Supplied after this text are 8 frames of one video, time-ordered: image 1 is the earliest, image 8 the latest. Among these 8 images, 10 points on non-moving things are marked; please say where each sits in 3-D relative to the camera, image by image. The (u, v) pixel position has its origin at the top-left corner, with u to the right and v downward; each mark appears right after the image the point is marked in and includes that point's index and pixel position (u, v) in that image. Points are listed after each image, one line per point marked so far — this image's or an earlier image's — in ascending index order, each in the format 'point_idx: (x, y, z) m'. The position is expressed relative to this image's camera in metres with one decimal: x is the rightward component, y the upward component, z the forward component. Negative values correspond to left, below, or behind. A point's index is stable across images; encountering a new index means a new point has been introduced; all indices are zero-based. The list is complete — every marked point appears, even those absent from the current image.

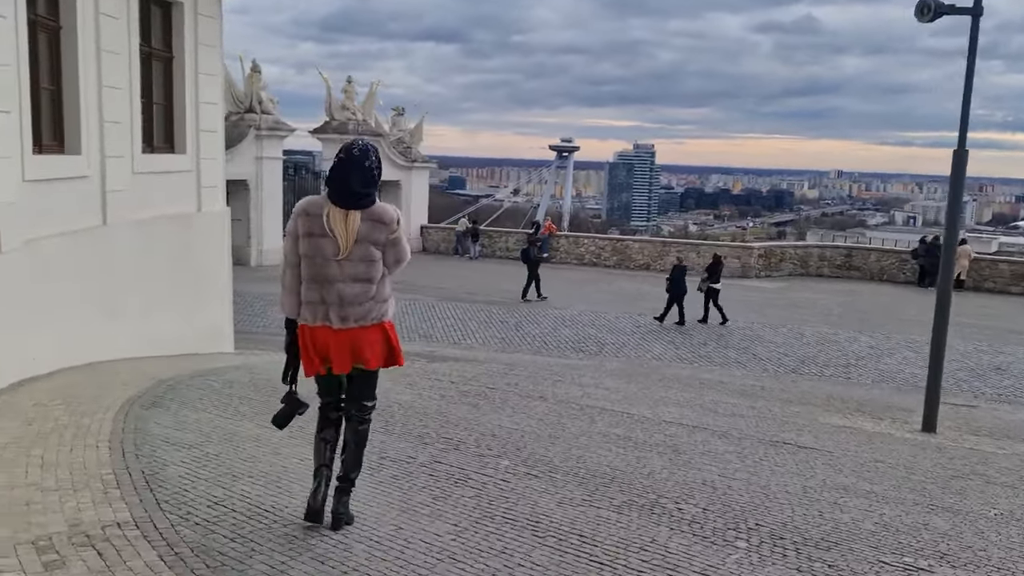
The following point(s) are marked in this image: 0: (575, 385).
0: (+0.7, -1.1, +10.1) m
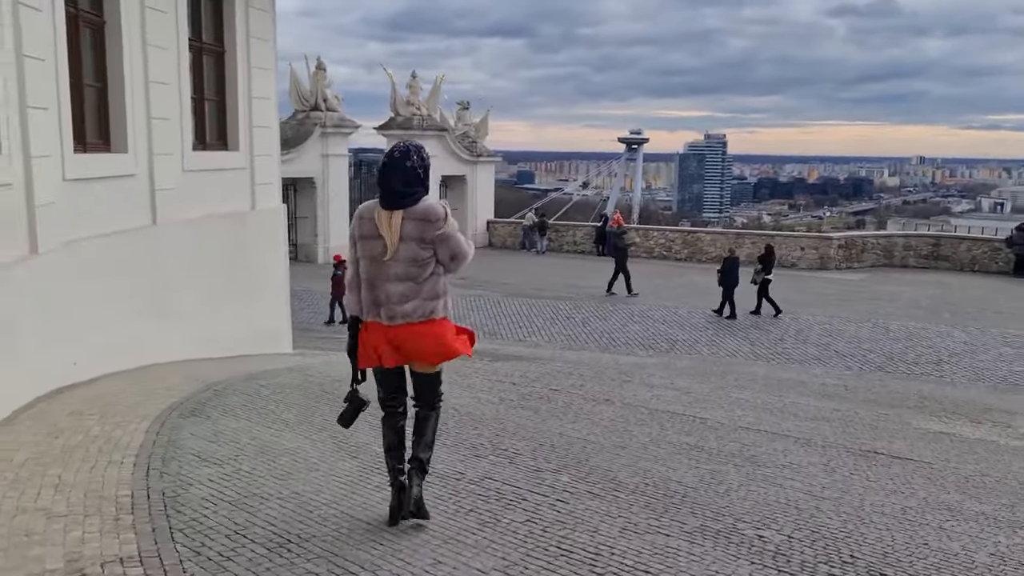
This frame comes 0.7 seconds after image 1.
0: (+1.4, -1.1, +9.6) m
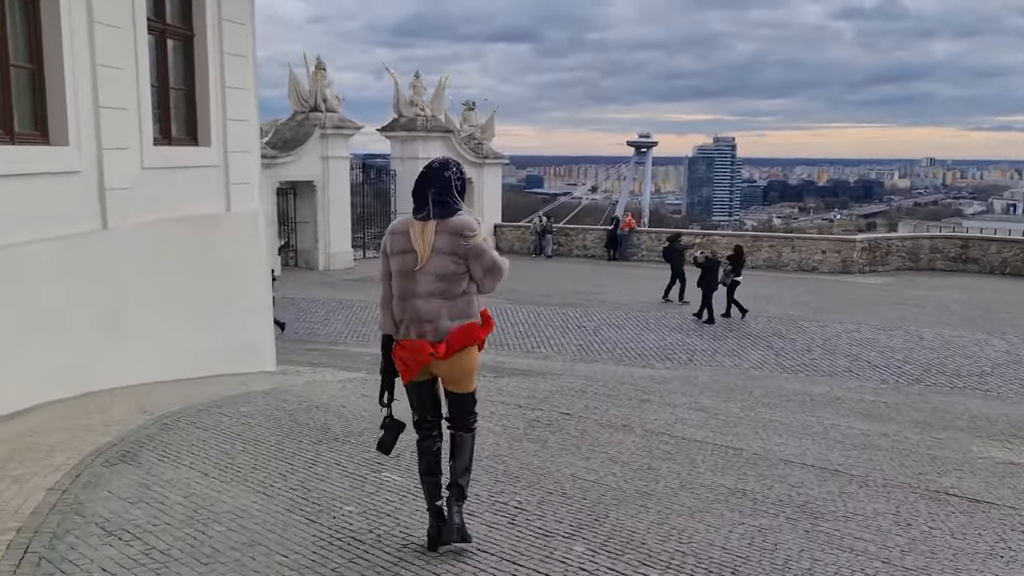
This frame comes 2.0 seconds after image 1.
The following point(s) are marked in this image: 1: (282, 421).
0: (+1.5, -1.2, +8.6) m
1: (-1.5, -0.9, +5.8) m
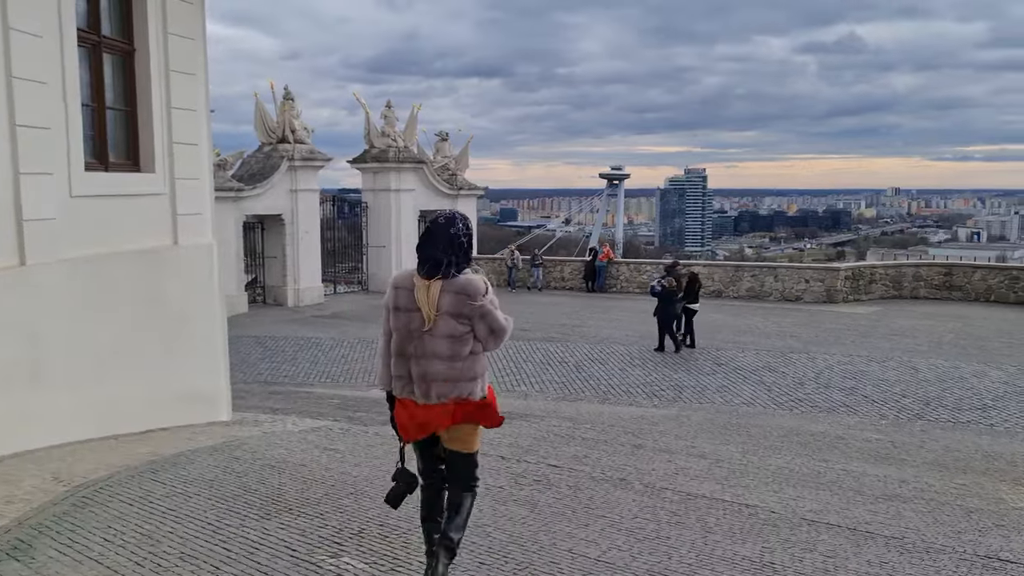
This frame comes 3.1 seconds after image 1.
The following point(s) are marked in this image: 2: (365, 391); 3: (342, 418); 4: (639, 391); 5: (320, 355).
0: (+1.3, -1.5, +7.9) m
1: (-1.6, -1.1, +5.0) m
2: (-2.3, -1.6, +13.7) m
3: (-1.8, -1.4, +9.3) m
4: (+1.9, -1.6, +13.3) m
5: (-3.8, -1.3, +17.1) m
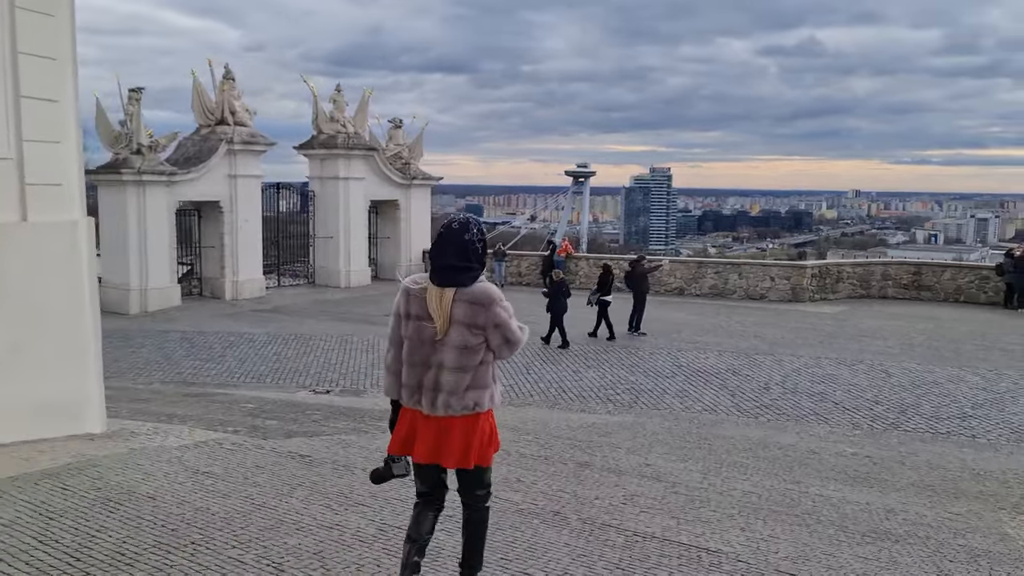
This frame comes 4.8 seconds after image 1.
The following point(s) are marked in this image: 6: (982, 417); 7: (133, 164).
0: (+0.7, -1.4, +6.7) m
1: (-2.1, -1.1, +3.7) m
2: (-3.1, -1.5, +12.4) m
3: (-2.5, -1.3, +8.0) m
4: (+1.1, -1.5, +12.2) m
5: (-4.8, -1.2, +15.7) m
6: (+5.9, -1.6, +10.9) m
7: (-8.6, +2.8, +19.7) m
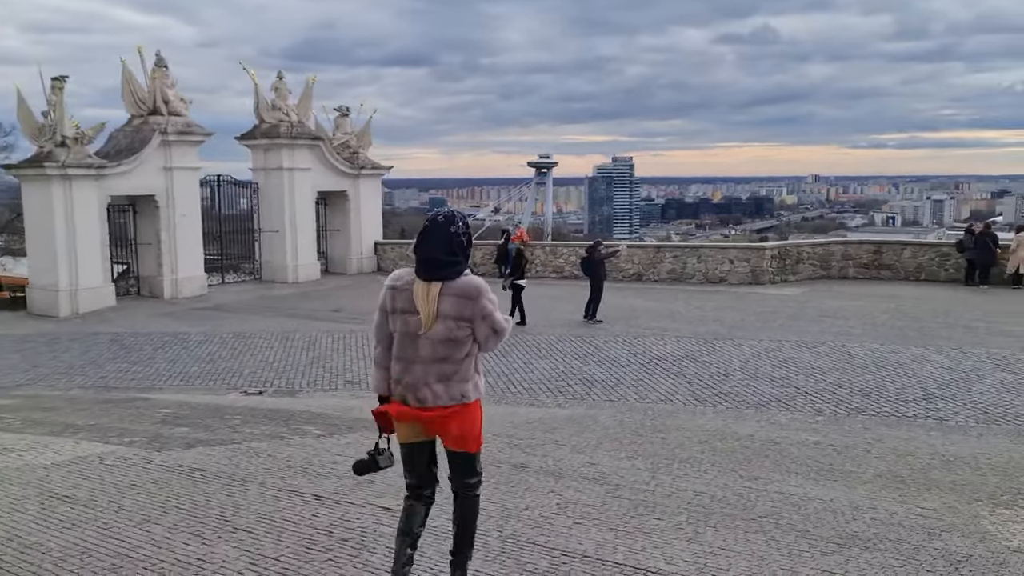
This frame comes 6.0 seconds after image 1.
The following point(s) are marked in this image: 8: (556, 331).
0: (+0.2, -1.3, +6.0) m
1: (-2.5, -1.0, +2.9) m
2: (-3.9, -1.4, +11.5) m
3: (-3.1, -1.2, +7.2) m
4: (+0.4, -1.3, +11.5) m
5: (-5.6, -1.1, +14.8) m
6: (+5.3, -1.3, +10.4) m
7: (-9.7, +2.8, +18.6) m
8: (+0.8, -0.8, +15.5) m
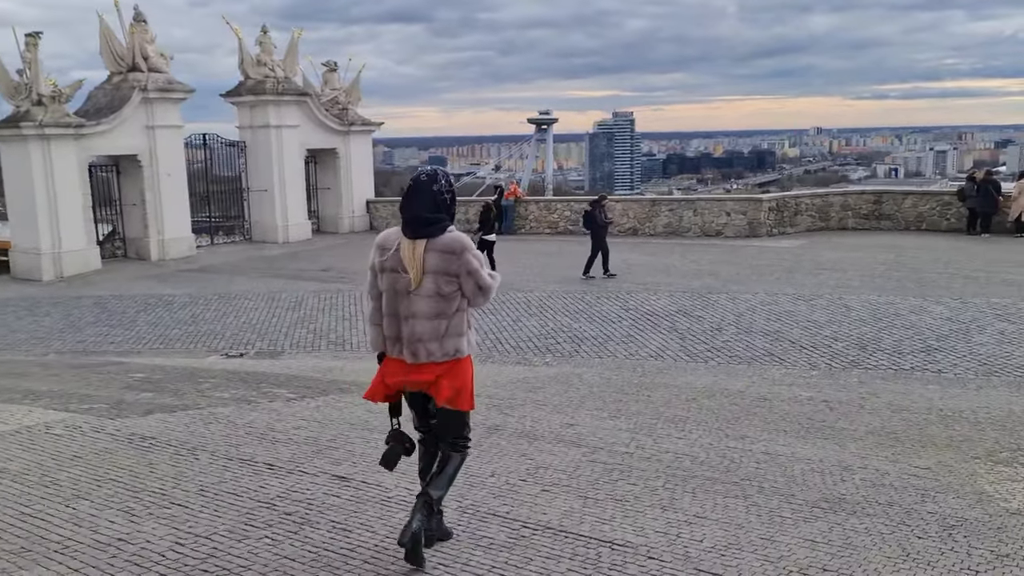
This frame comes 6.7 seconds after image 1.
0: (0.0, -1.0, +5.7) m
1: (-2.7, -0.9, +2.6) m
2: (-4.0, -0.9, +11.2) m
3: (-3.2, -0.9, +6.9) m
4: (+0.2, -0.7, +11.1) m
5: (-5.8, -0.5, +14.5) m
6: (+5.1, -0.7, +10.1) m
7: (-10.0, +3.6, +18.1) m
8: (+0.6, 0.0, +15.2) m
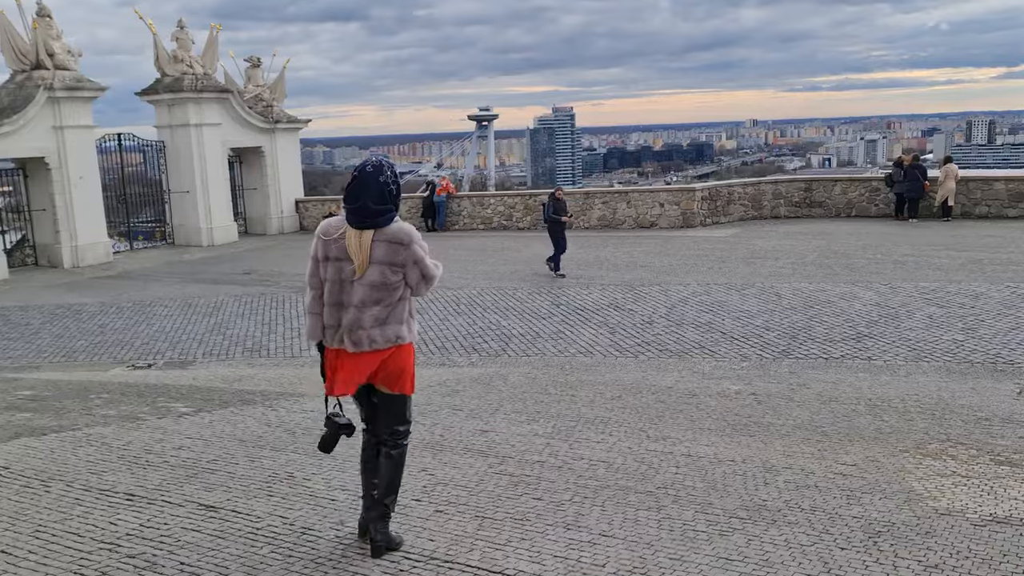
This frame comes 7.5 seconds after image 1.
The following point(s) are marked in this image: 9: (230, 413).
0: (-0.6, -1.0, +5.2) m
1: (-3.1, -1.0, +1.9) m
2: (-5.0, -1.0, +10.5) m
3: (-3.9, -1.0, +6.2) m
4: (-0.7, -0.7, +10.7) m
5: (-6.9, -0.6, +13.7) m
6: (+4.2, -0.6, +9.9) m
7: (-11.4, +3.3, +16.9) m
8: (-0.6, +0.1, +14.7) m
9: (-2.2, -1.0, +6.6) m
